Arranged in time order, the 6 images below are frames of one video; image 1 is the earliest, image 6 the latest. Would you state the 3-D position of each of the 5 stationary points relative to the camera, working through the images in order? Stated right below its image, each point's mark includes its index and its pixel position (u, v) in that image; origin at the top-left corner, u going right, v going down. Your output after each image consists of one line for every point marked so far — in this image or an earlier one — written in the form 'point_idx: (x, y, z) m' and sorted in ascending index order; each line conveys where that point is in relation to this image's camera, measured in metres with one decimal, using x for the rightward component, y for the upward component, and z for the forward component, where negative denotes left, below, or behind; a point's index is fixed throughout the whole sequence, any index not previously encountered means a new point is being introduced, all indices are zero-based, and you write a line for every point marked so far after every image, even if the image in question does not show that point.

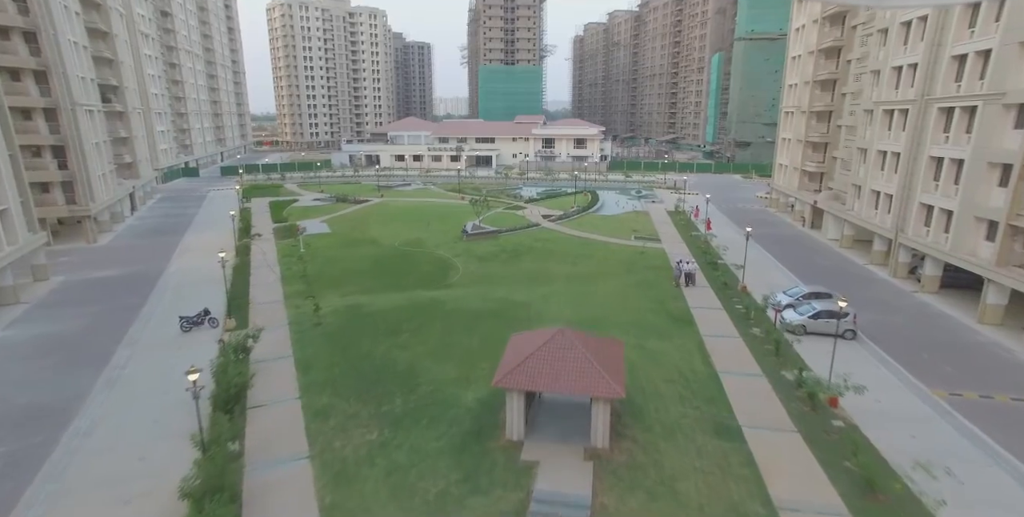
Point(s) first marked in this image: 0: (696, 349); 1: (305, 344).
0: (+7.0, -3.4, +18.4) m
1: (-7.9, -3.2, +18.5) m
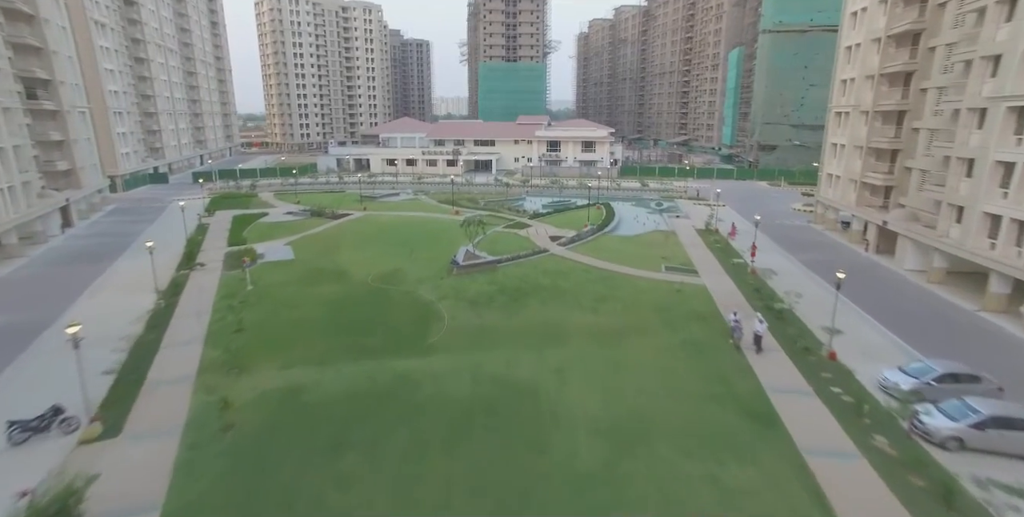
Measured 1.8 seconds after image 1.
0: (+7.1, -5.4, +11.7) m
1: (-7.9, -5.2, +11.9) m
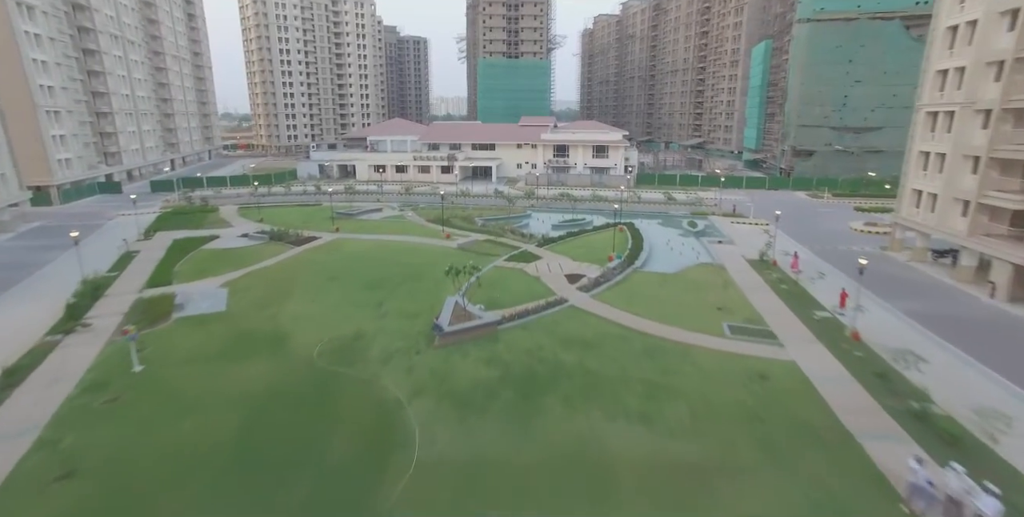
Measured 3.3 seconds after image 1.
0: (+7.3, -7.8, +3.6) m
1: (-7.6, -7.6, +3.7) m
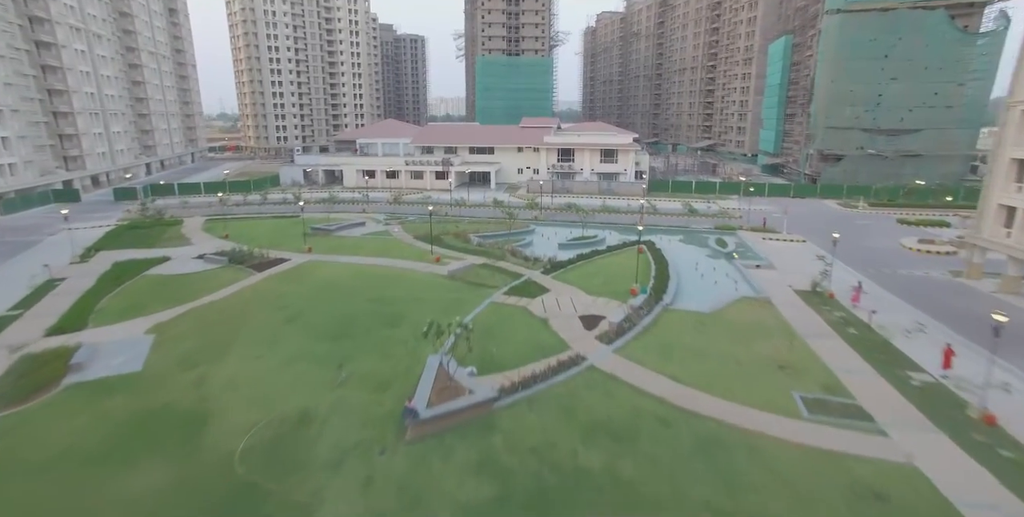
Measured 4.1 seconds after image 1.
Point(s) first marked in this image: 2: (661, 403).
0: (+7.4, -9.4, -1.9) m
1: (-7.5, -9.2, -1.7) m
2: (+4.9, -4.4, +15.4) m
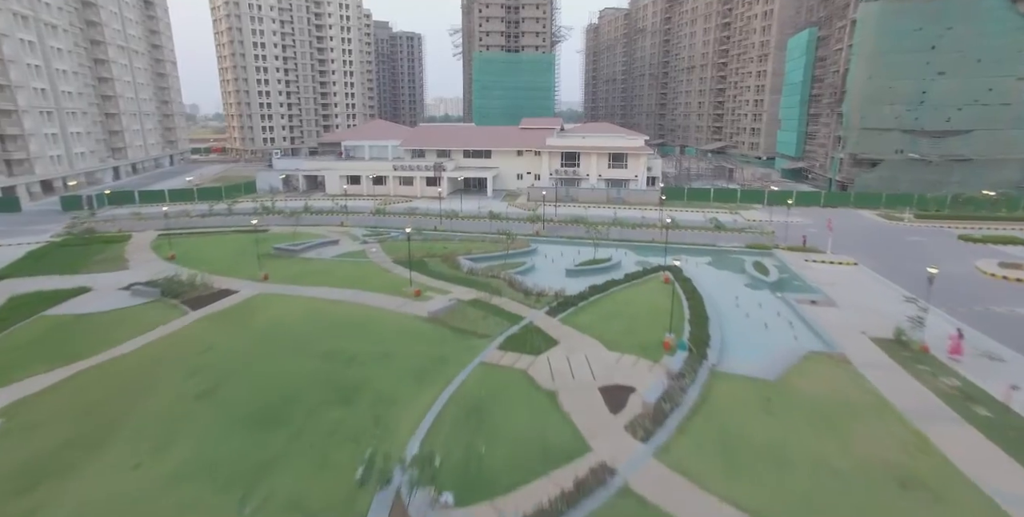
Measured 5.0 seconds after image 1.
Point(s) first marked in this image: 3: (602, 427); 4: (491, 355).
0: (+7.3, -11.0, -7.7) m
1: (-7.6, -10.8, -7.6) m
2: (+4.8, -6.1, +9.6) m
3: (+2.7, -4.7, +14.2) m
4: (-0.9, -3.4, +18.5) m
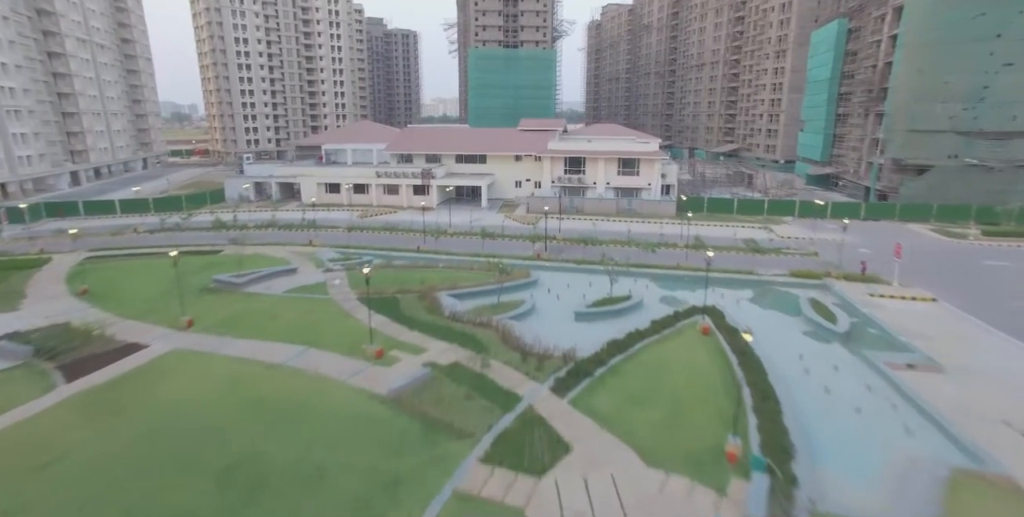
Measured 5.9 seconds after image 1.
0: (+7.0, -12.8, -14.0) m
1: (-7.9, -12.6, -13.8) m
2: (+4.5, -7.9, +3.3) m
3: (+2.5, -6.5, +8.0) m
4: (-1.1, -5.2, +12.3) m
